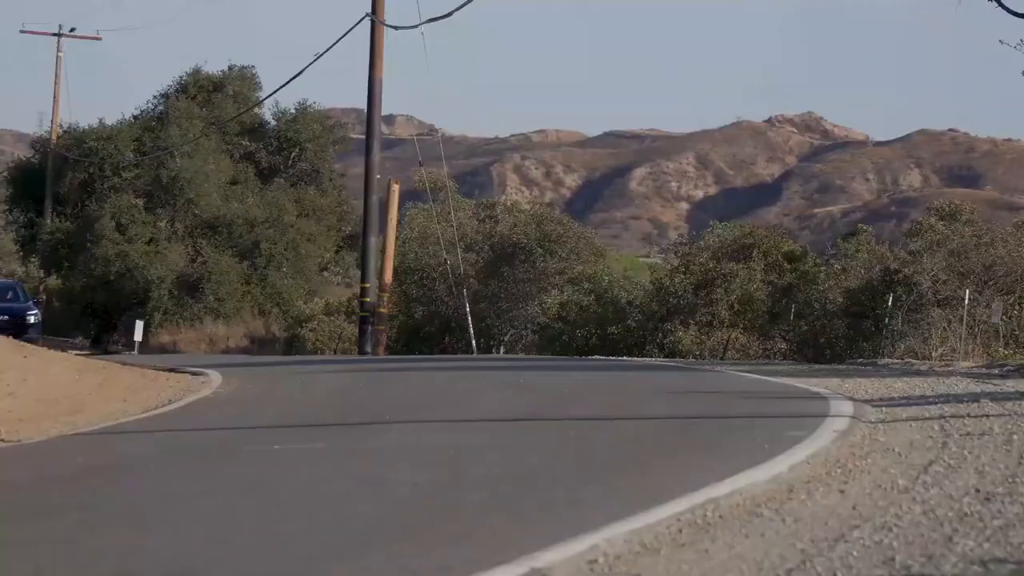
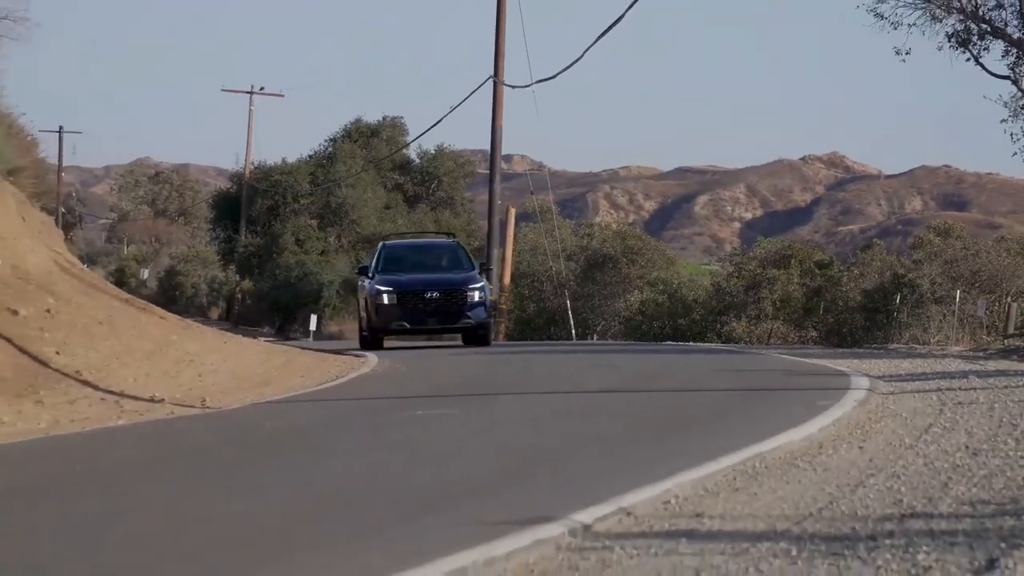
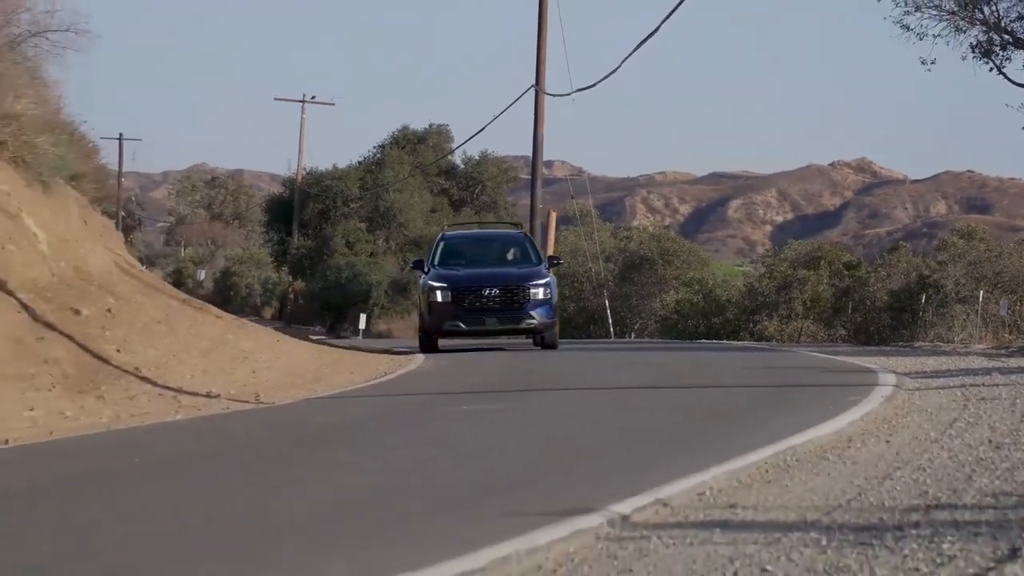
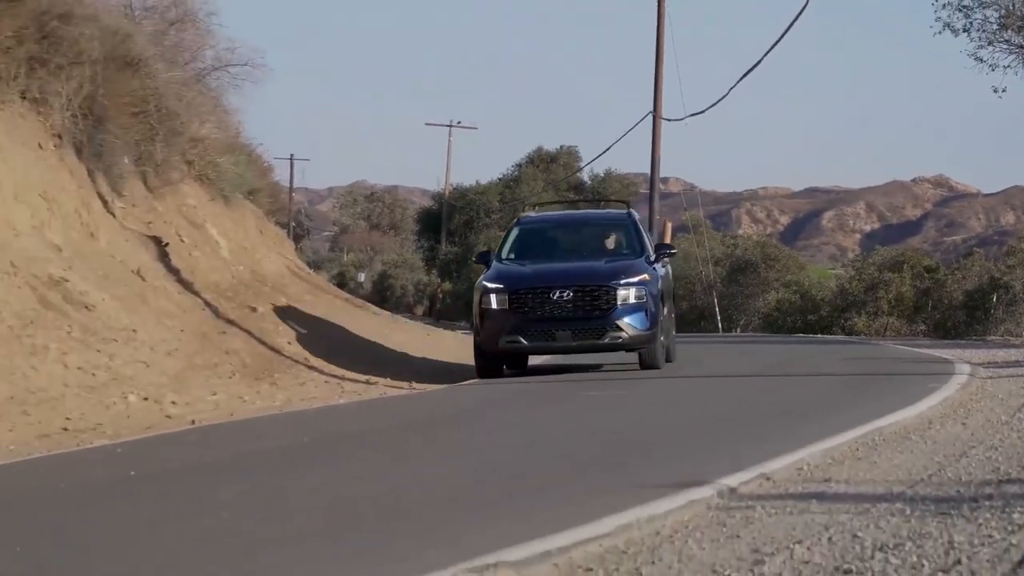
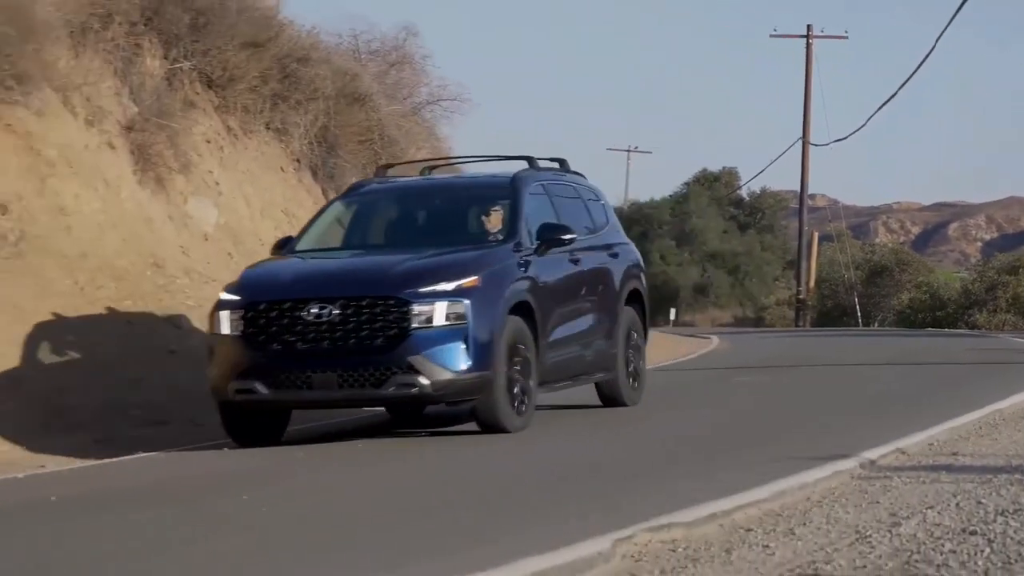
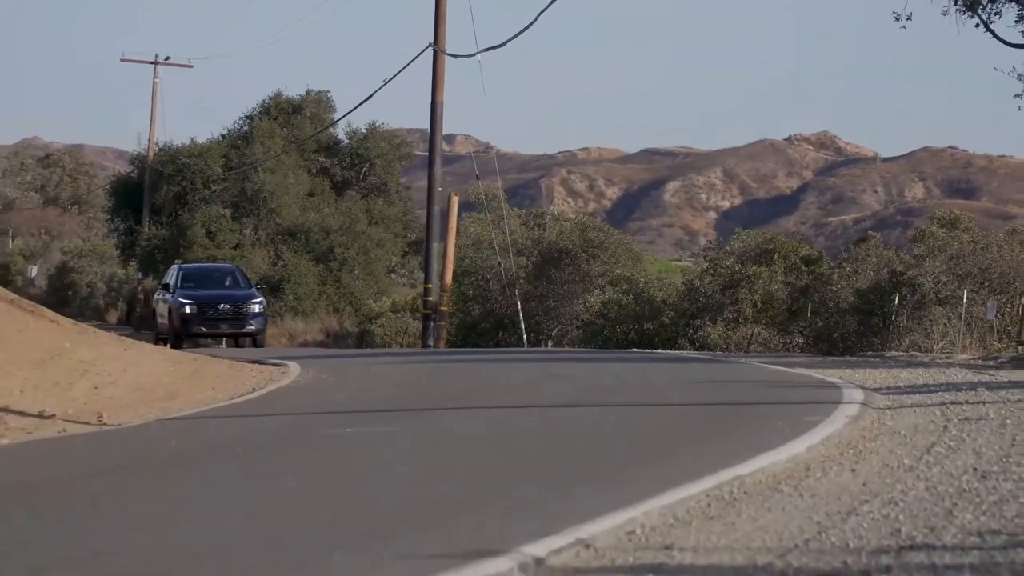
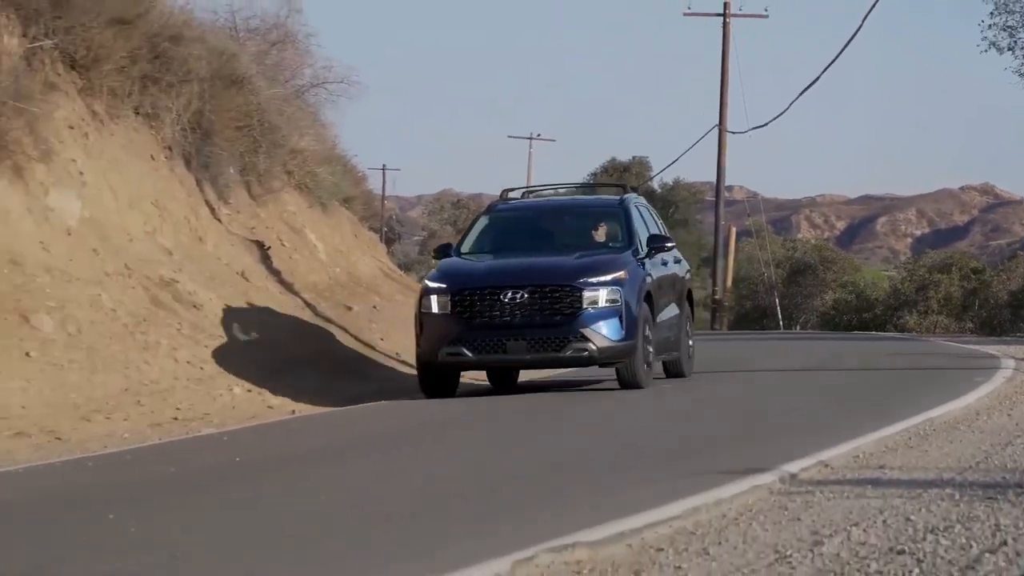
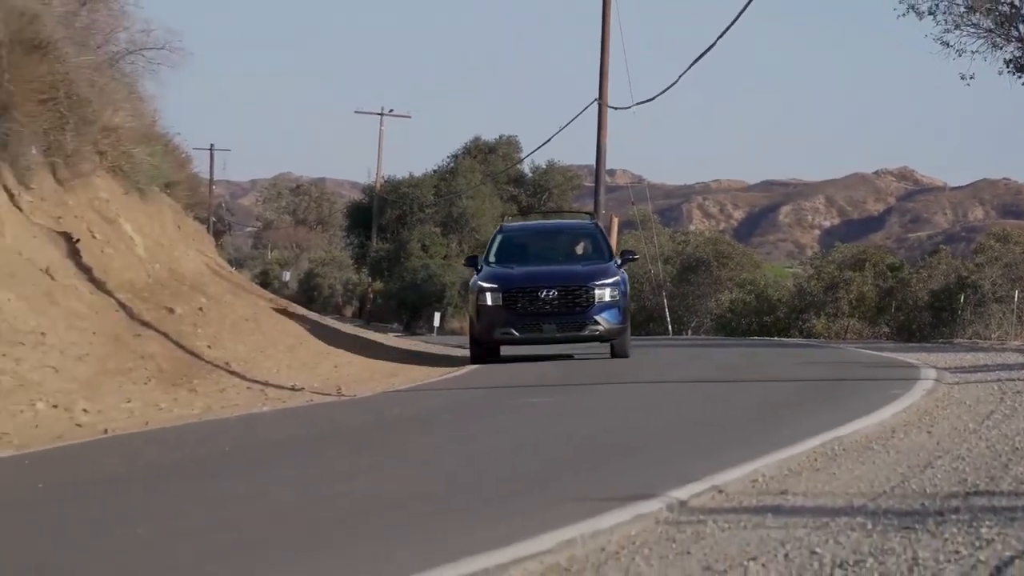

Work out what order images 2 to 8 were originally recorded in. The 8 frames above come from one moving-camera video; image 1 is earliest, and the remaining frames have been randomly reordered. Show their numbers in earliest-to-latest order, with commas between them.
6, 2, 3, 8, 4, 7, 5
